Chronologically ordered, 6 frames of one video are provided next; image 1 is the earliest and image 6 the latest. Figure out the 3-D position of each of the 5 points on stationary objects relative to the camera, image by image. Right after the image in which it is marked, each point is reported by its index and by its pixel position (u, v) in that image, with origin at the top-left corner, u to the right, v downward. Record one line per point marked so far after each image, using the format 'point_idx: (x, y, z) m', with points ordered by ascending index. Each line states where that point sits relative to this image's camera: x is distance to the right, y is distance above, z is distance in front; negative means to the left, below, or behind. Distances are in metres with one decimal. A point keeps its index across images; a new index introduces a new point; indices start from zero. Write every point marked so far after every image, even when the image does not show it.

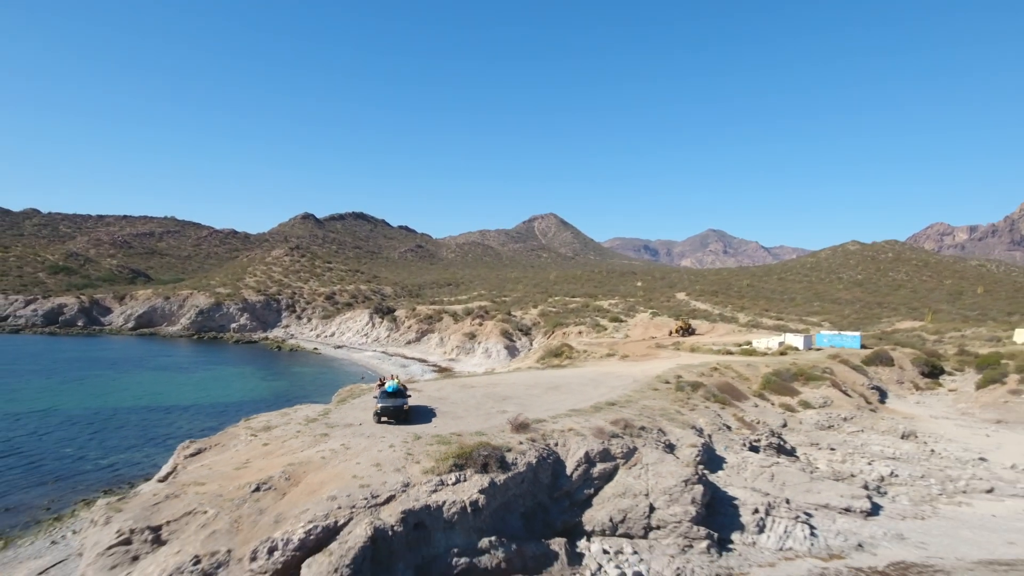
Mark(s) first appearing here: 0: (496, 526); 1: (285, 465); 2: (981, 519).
0: (-0.2, -3.5, +9.2) m
1: (-3.6, -2.9, +10.3) m
2: (+9.6, -4.8, +13.0) m
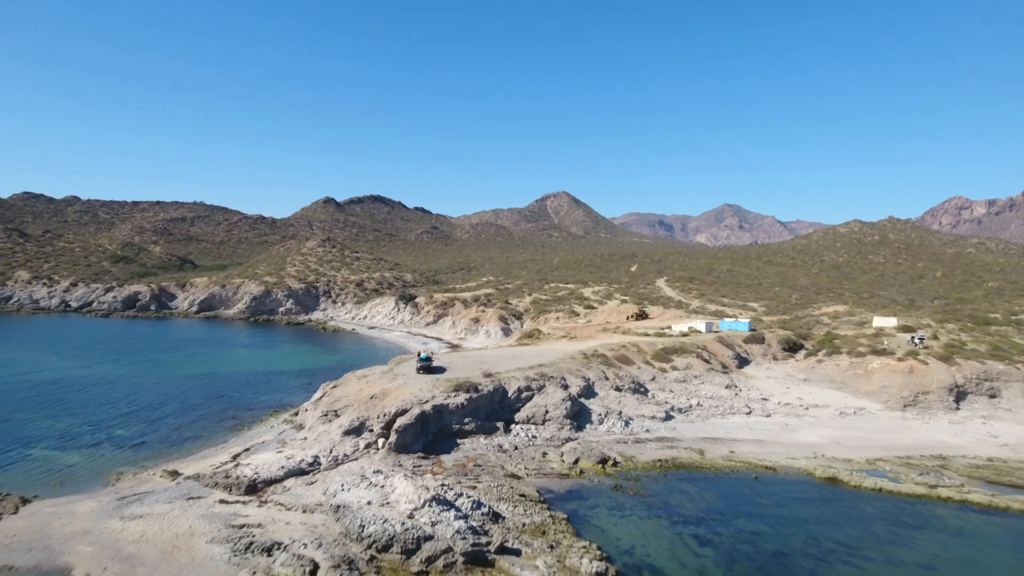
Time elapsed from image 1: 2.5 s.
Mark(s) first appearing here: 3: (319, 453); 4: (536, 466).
0: (-1.4, -4.3, +21.5) m
1: (-4.7, -3.7, +22.6) m
2: (+8.6, -5.4, +25.1) m
3: (-5.7, -5.0, +18.7) m
4: (+0.8, -5.6, +19.6) m
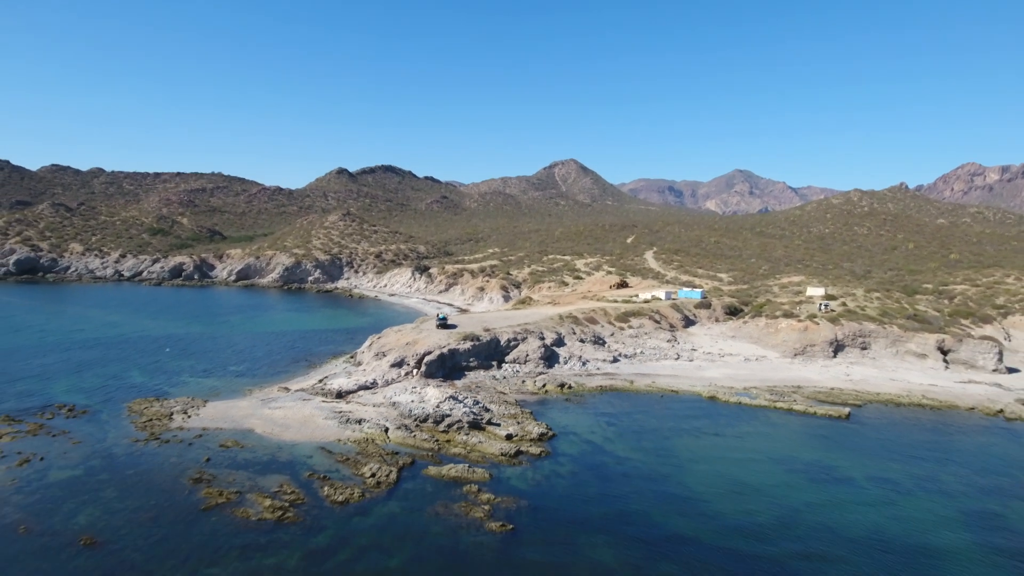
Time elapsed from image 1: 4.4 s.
0: (-1.9, -3.4, +31.5) m
1: (-5.2, -2.7, +32.6) m
2: (+8.2, -4.3, +35.0) m
3: (-6.2, -4.2, +28.8) m
4: (+0.2, -4.7, +29.6) m
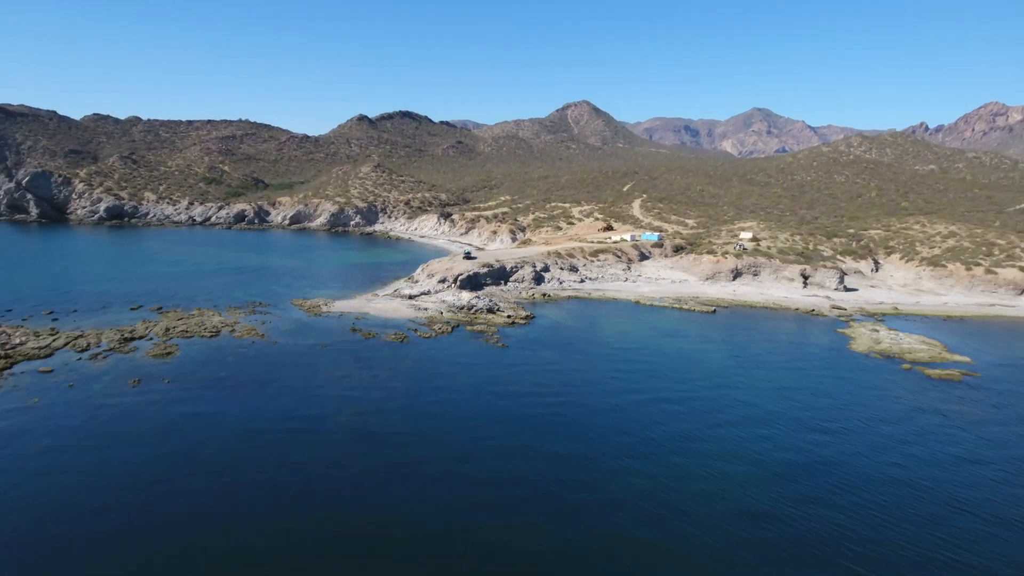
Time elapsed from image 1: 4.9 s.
0: (-1.8, +0.9, +49.5) m
1: (-5.1, +1.7, +50.6) m
2: (+8.3, +0.3, +52.8) m
3: (-6.2, -0.1, +46.9) m
4: (+0.3, -0.6, +47.7) m
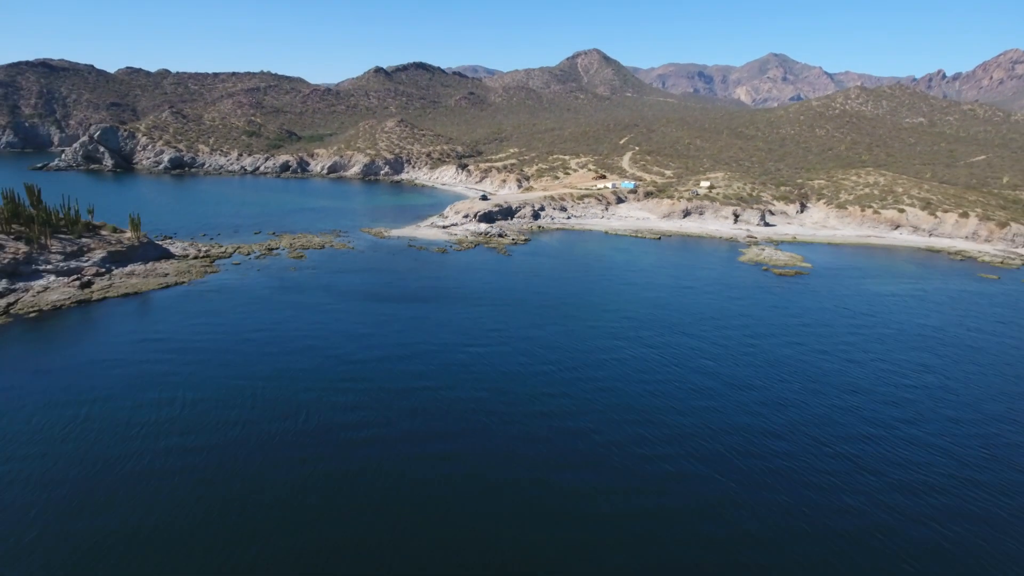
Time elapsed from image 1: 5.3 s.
0: (-1.3, +8.0, +67.5) m
1: (-4.6, +8.9, +68.6) m
2: (+8.9, +7.6, +70.8) m
3: (-5.8, +6.8, +65.1) m
4: (+0.7, +6.3, +65.8) m
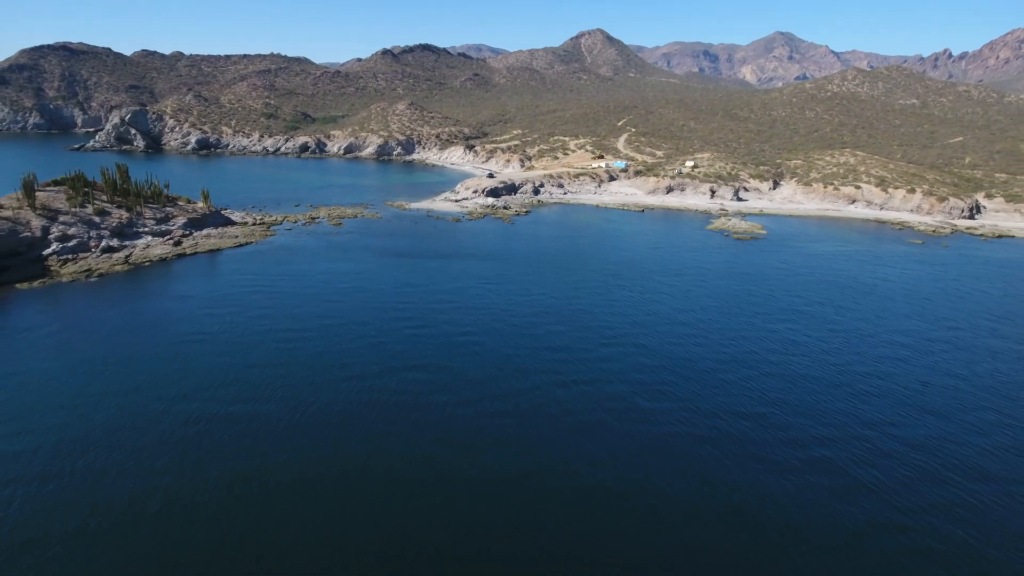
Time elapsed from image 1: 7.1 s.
0: (-0.9, +12.2, +77.1) m
1: (-4.1, +13.1, +78.2) m
2: (+9.3, +11.8, +80.3) m
3: (-5.4, +10.9, +74.8) m
4: (+1.1, +10.4, +75.5) m
